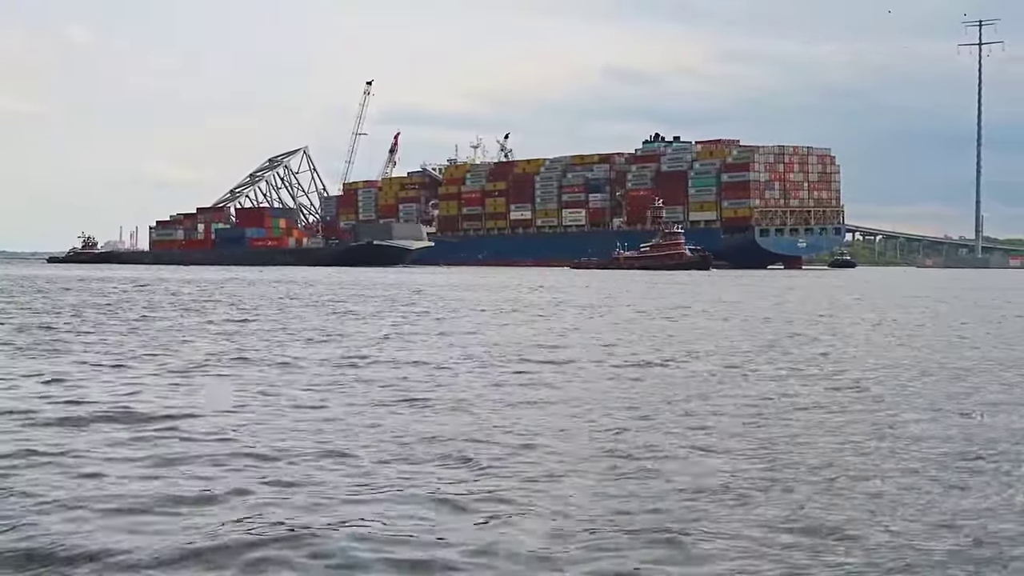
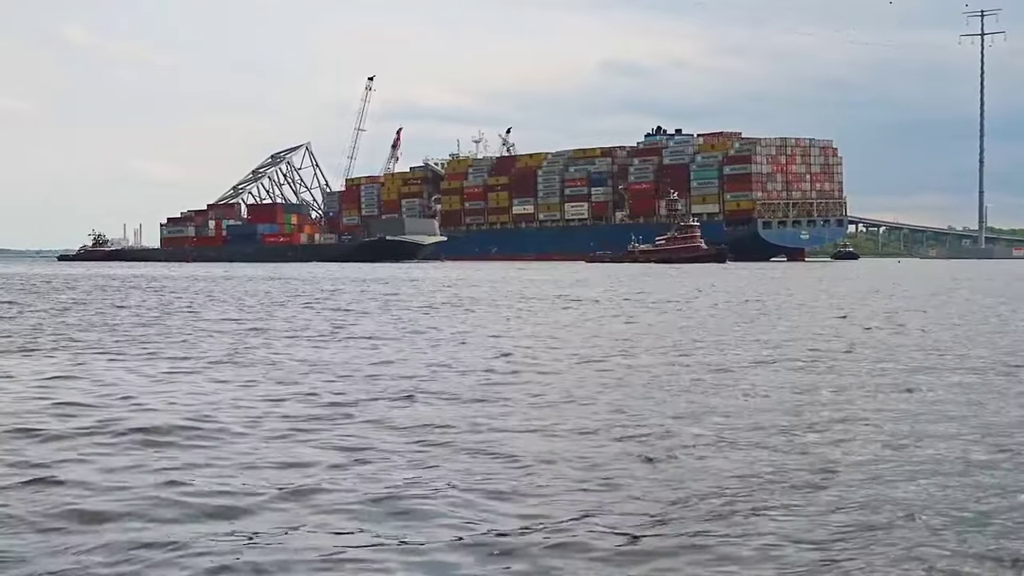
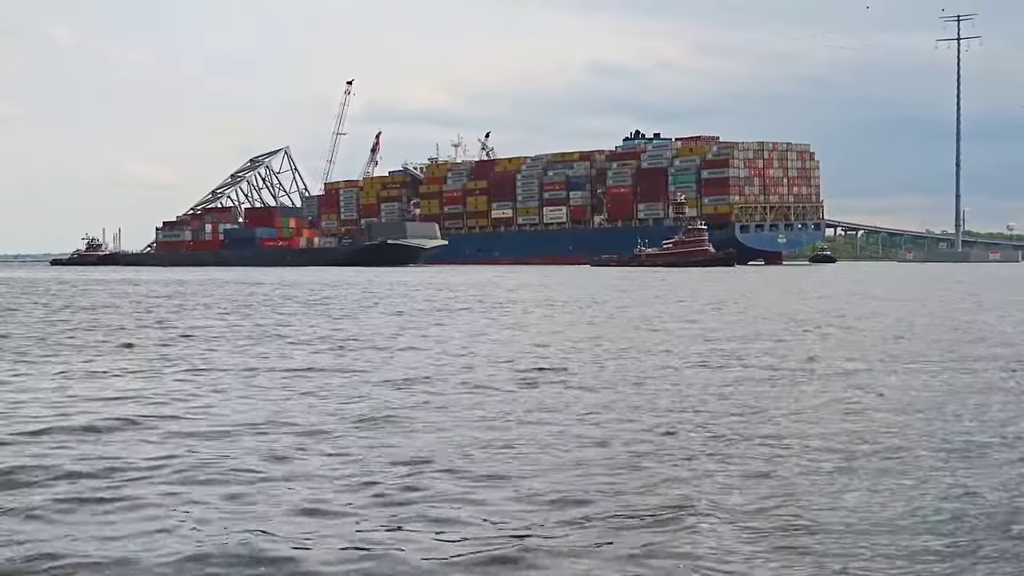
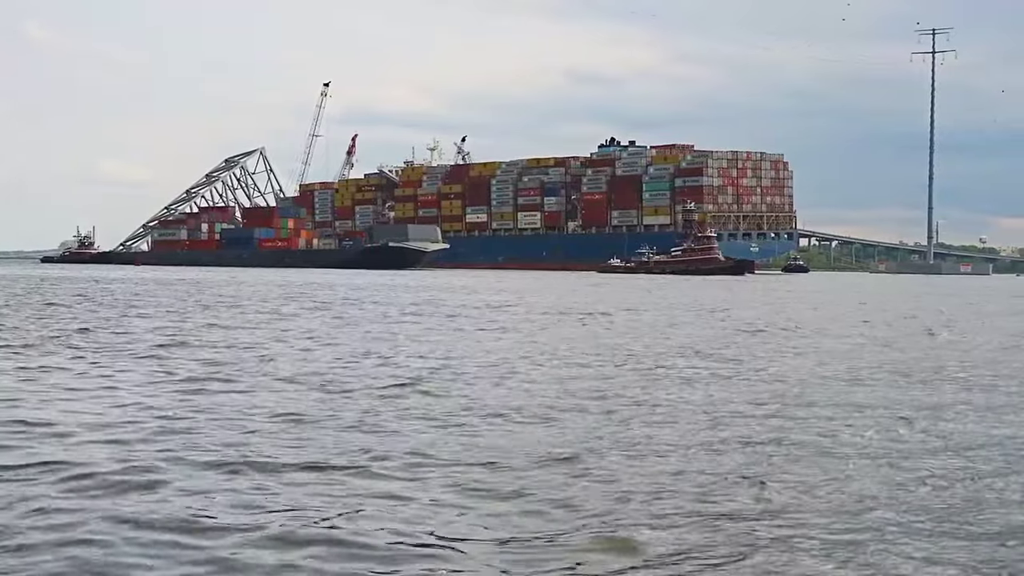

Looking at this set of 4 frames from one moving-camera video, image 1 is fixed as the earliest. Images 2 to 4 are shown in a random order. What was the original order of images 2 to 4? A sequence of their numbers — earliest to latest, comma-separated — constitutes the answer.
2, 3, 4
